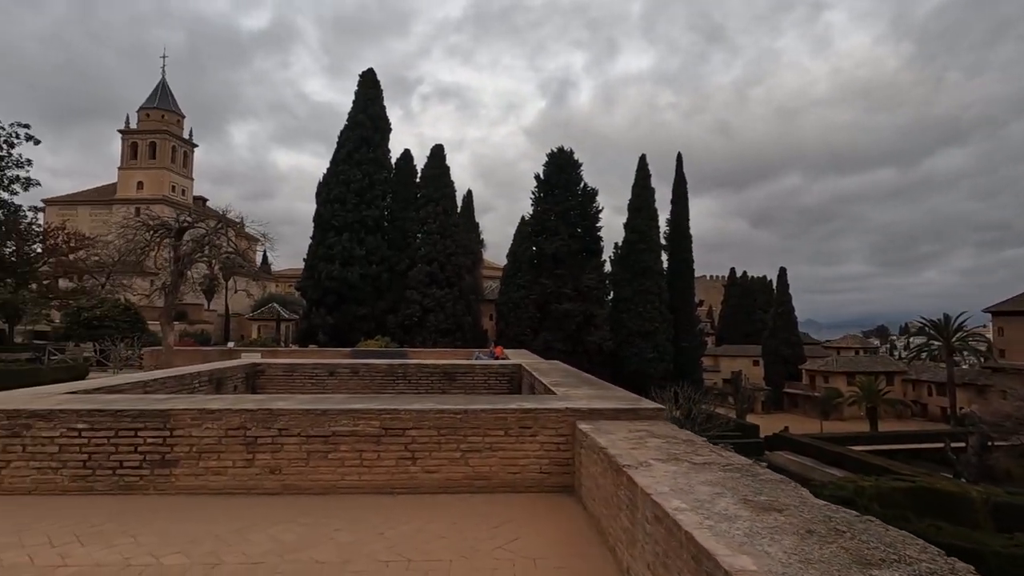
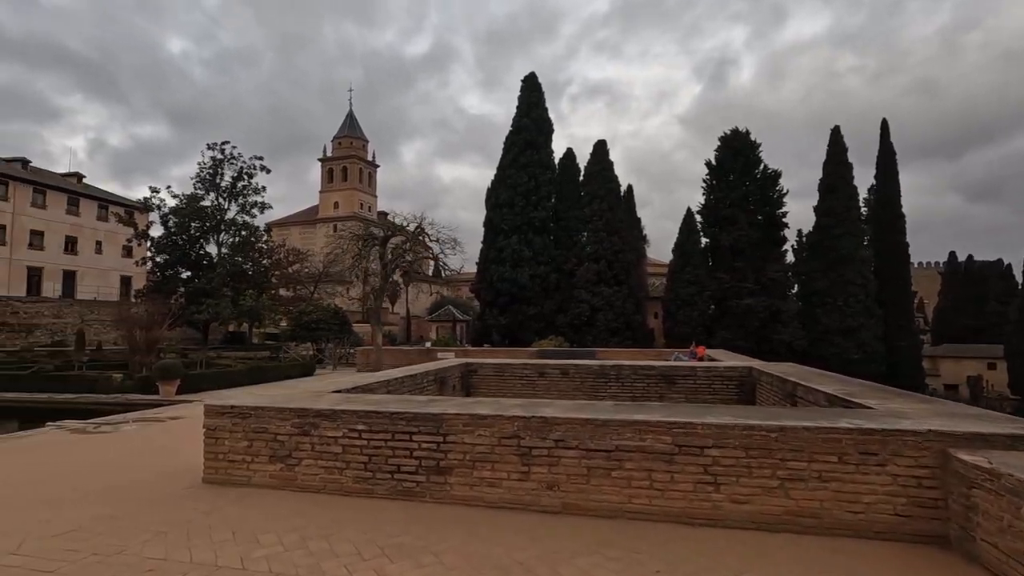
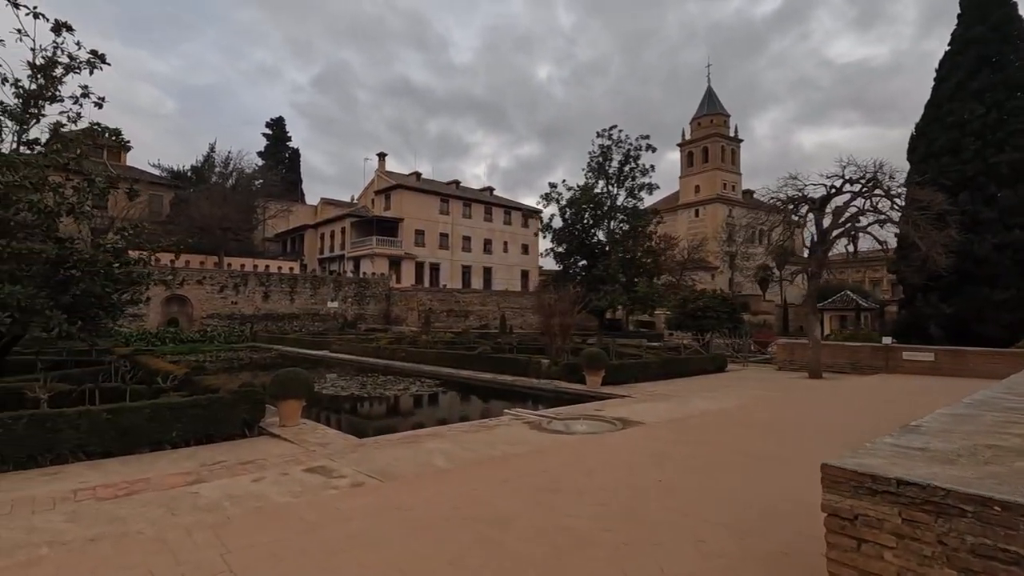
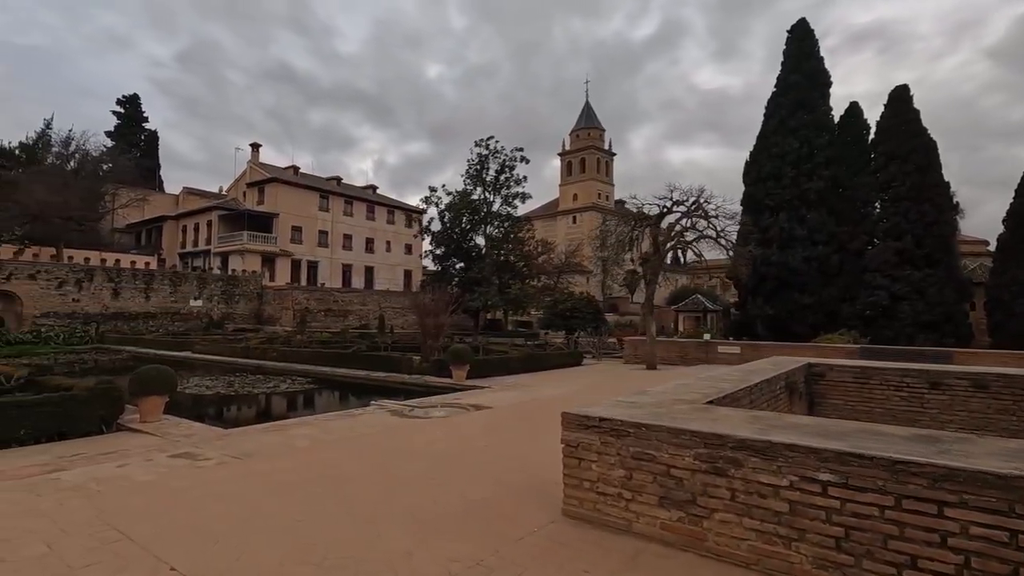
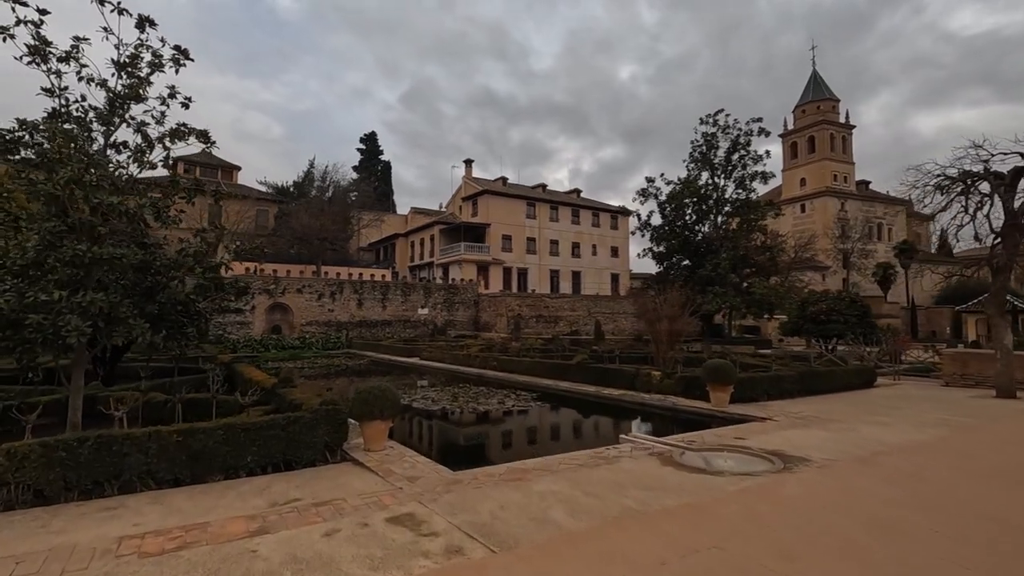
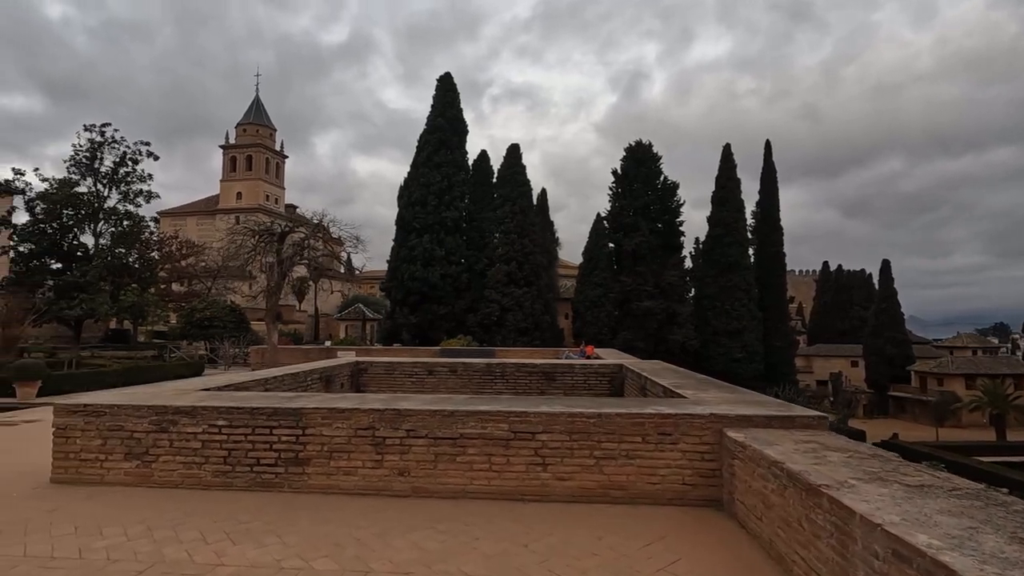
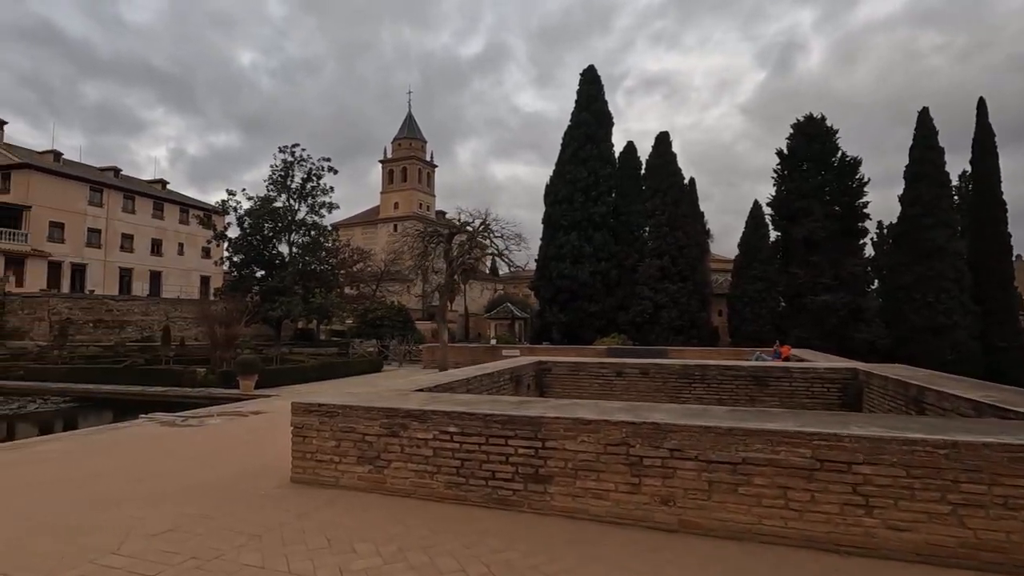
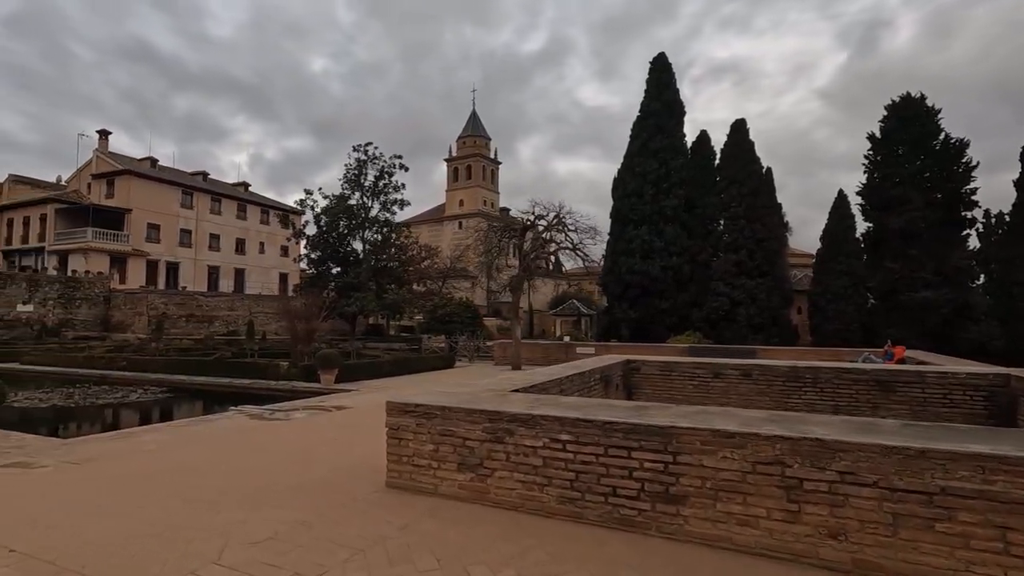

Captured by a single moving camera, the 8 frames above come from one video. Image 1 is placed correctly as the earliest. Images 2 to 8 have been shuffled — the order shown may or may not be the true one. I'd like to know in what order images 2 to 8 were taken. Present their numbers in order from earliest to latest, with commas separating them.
6, 2, 7, 8, 4, 3, 5
